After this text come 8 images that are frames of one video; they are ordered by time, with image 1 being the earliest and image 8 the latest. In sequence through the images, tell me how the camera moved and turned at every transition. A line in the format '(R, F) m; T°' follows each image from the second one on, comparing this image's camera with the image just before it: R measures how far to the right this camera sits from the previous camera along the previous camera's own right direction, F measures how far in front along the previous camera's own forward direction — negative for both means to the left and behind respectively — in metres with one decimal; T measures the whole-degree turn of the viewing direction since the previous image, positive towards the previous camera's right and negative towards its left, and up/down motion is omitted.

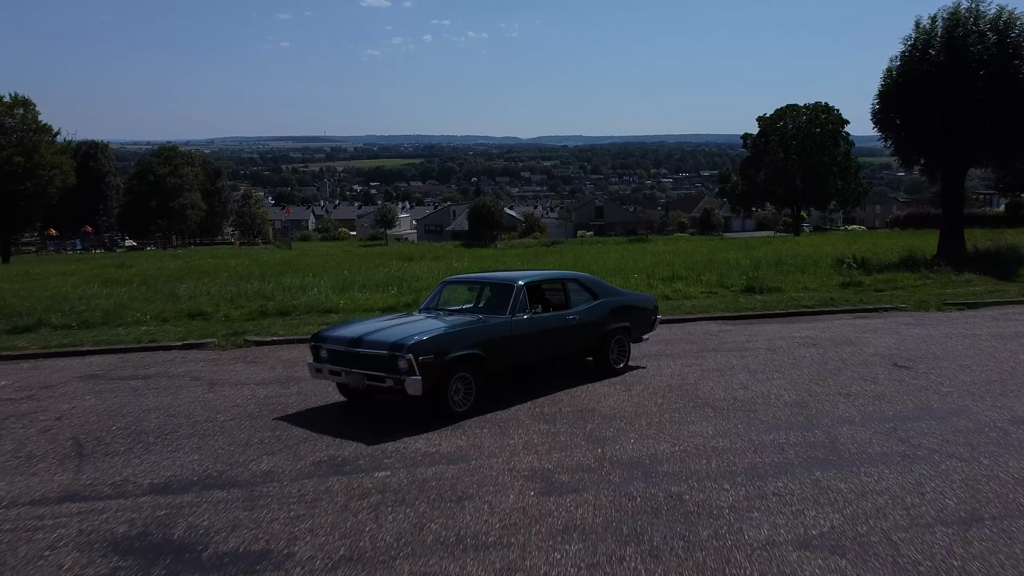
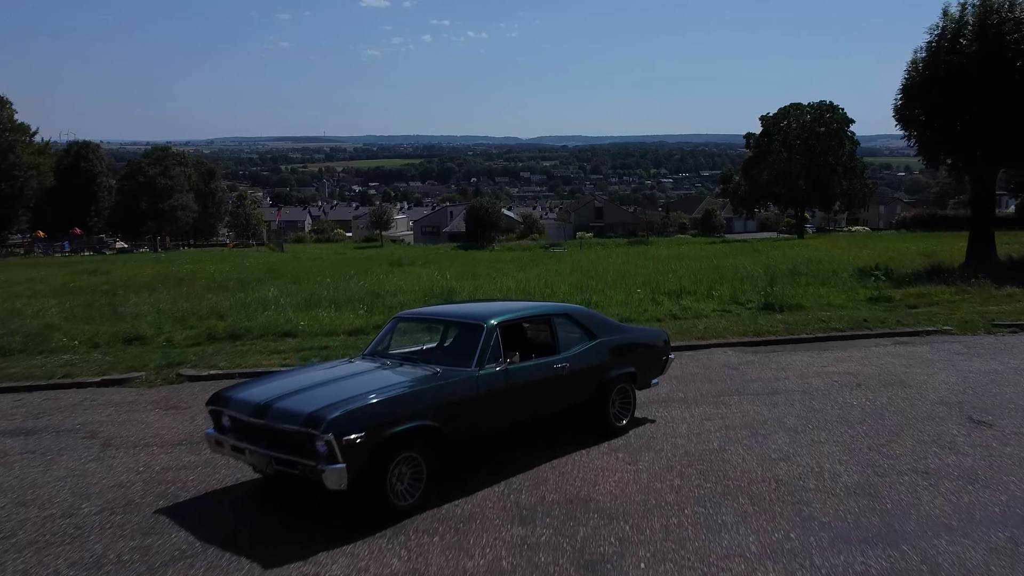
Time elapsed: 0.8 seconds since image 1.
(+0.2, +1.4) m; 0°
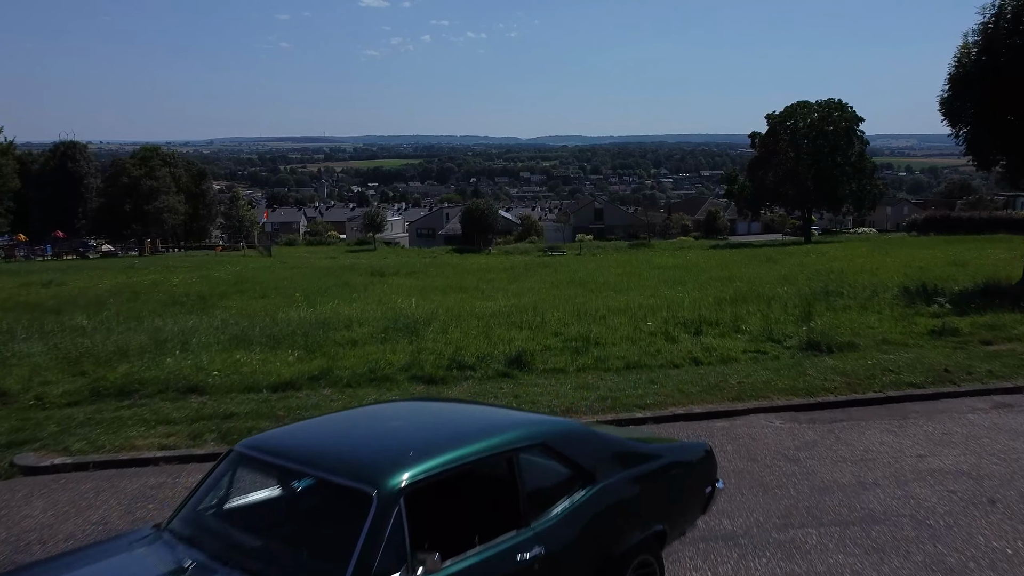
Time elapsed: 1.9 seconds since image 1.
(+0.3, +2.2) m; 0°
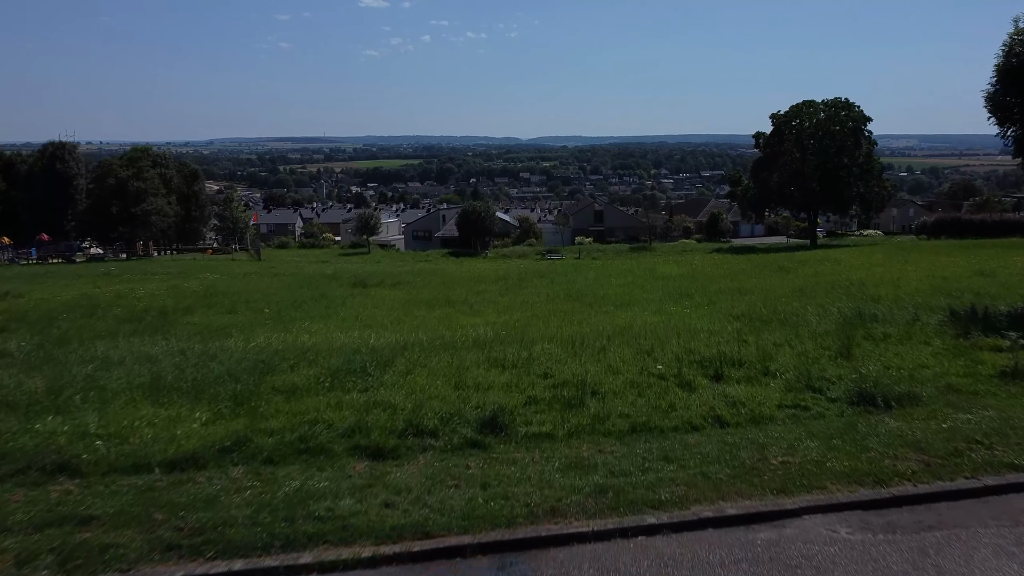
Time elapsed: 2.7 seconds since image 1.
(+0.3, +1.7) m; 0°
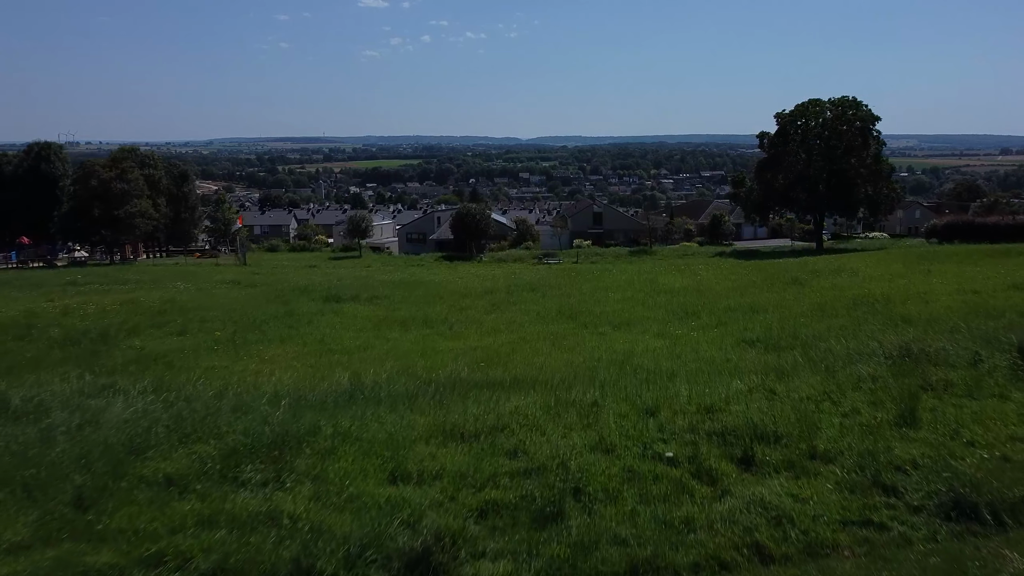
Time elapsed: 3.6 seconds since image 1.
(+0.4, +2.0) m; 0°
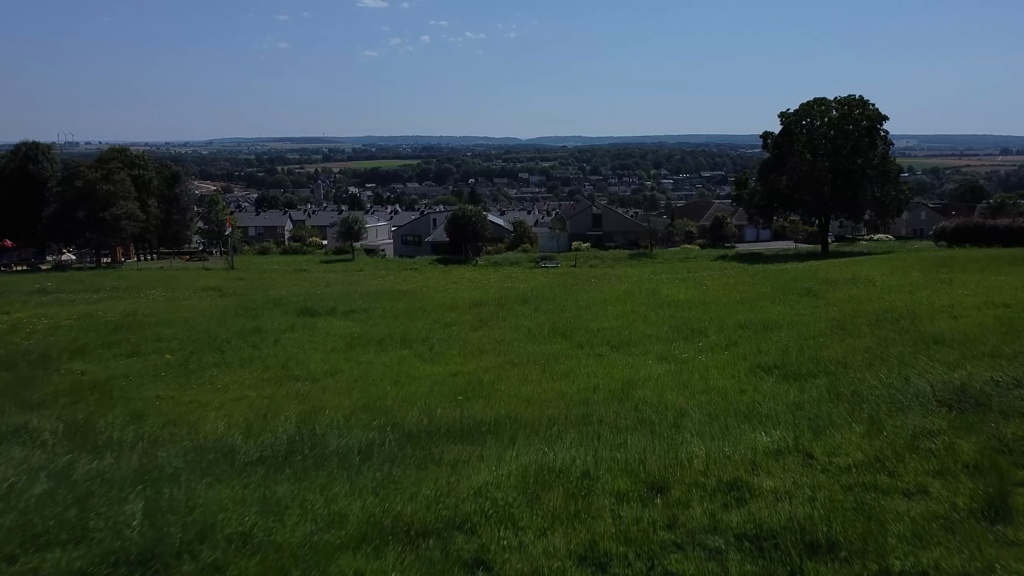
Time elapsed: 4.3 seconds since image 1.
(+0.3, +1.6) m; 0°
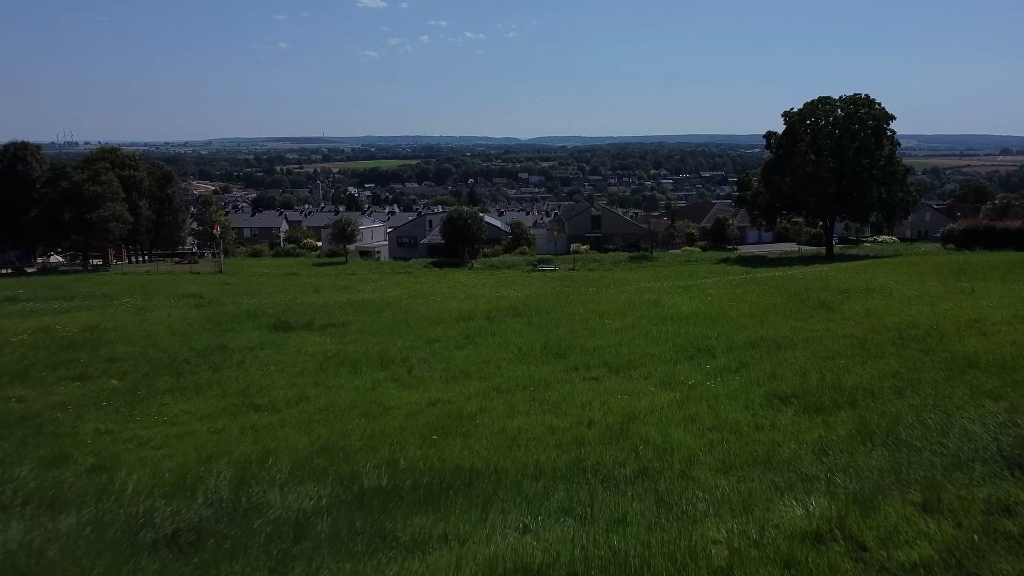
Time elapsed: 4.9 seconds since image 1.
(+0.3, +1.4) m; 0°
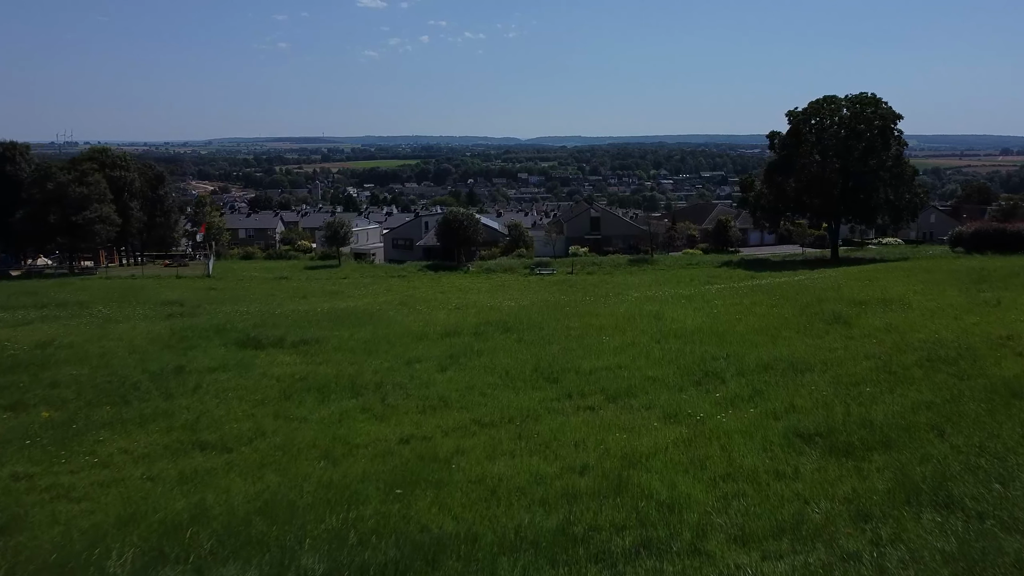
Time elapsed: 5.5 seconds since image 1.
(+0.3, +1.4) m; 0°
